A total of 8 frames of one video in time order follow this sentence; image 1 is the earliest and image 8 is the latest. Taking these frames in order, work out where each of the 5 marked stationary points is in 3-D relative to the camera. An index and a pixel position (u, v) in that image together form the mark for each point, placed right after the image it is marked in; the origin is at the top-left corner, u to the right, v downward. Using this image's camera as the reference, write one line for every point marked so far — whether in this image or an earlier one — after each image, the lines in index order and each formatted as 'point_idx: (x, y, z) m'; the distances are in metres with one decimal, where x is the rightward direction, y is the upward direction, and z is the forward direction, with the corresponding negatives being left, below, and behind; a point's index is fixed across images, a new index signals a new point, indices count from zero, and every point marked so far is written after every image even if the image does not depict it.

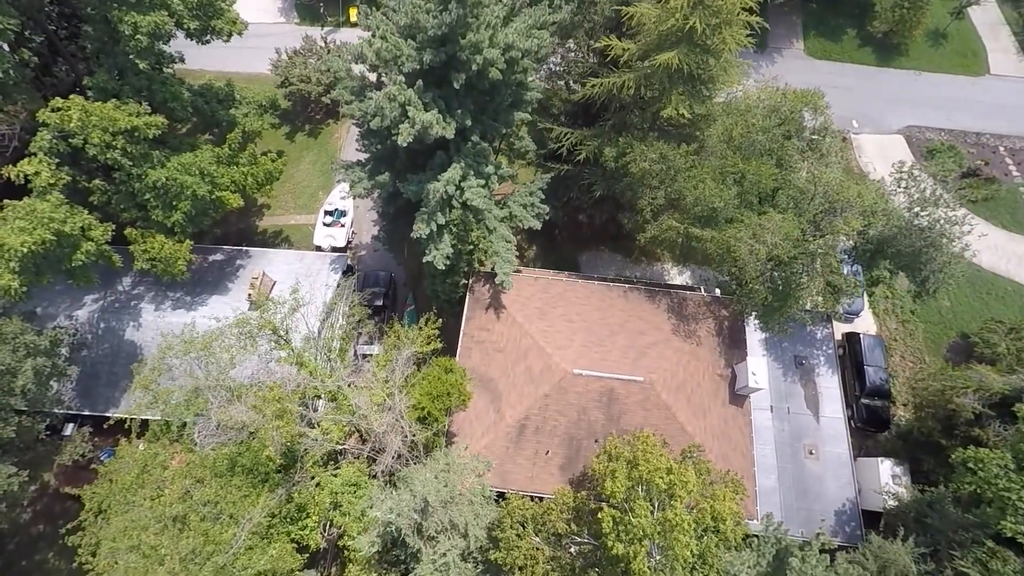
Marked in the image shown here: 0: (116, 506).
0: (-14.3, -7.8, +16.8) m
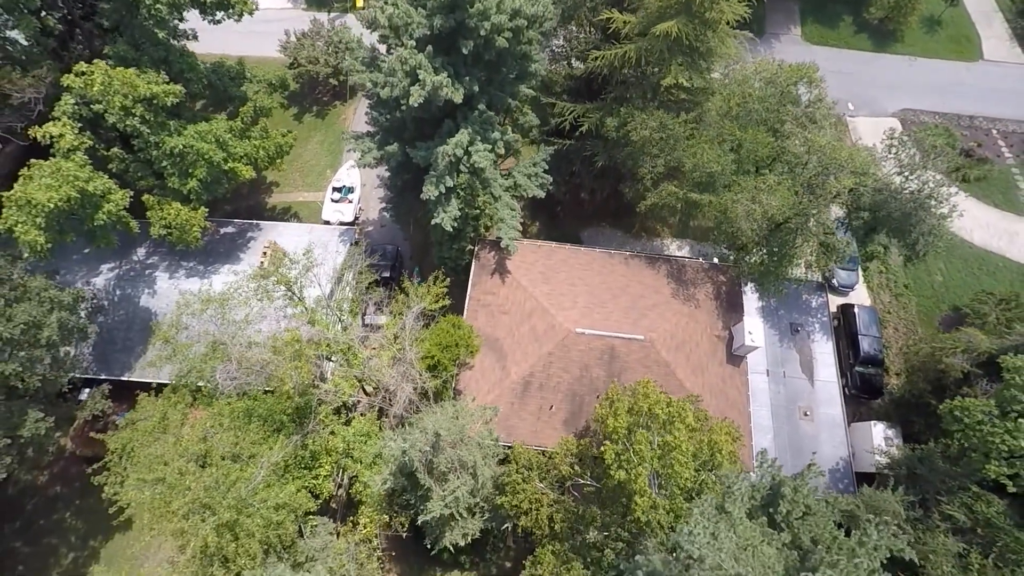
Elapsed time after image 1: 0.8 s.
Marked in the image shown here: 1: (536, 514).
0: (-14.1, -6.0, +17.5) m
1: (+0.9, -8.7, +17.8) m
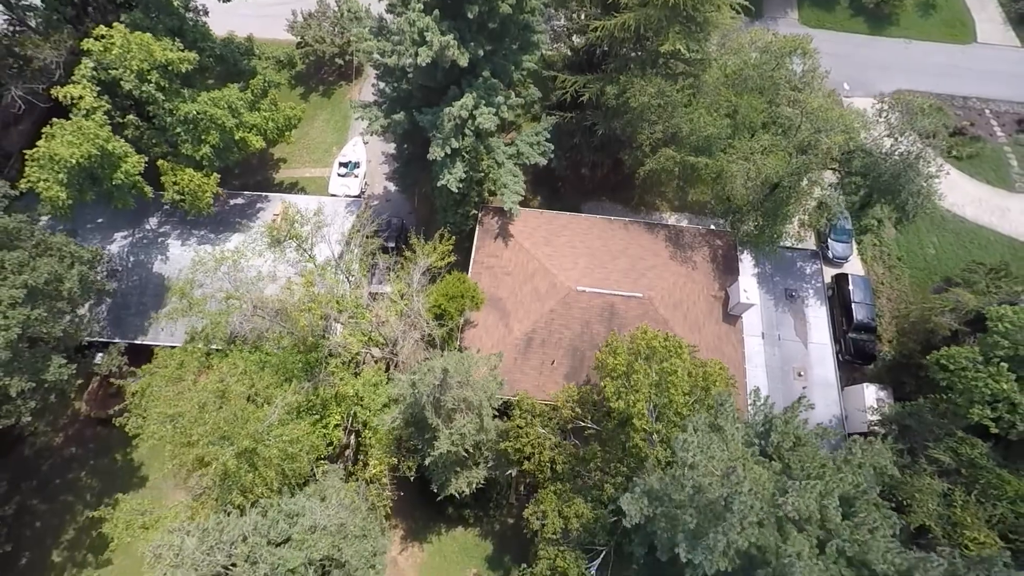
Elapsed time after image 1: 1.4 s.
0: (-13.9, -4.1, +18.3) m
1: (+1.0, -6.7, +18.5) m
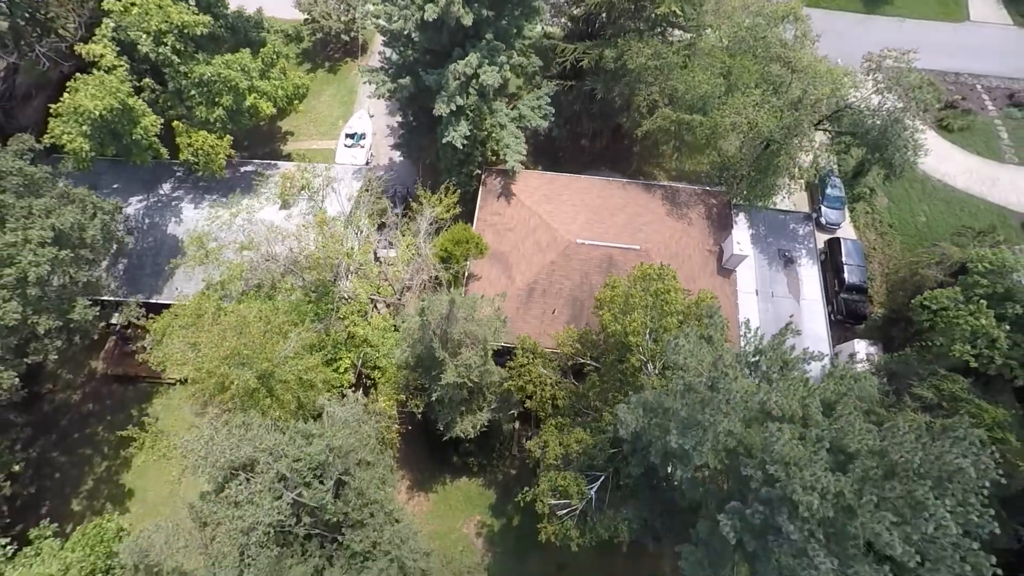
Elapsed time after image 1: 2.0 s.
0: (-13.8, -1.8, +19.3) m
1: (+1.2, -4.4, +19.4) m
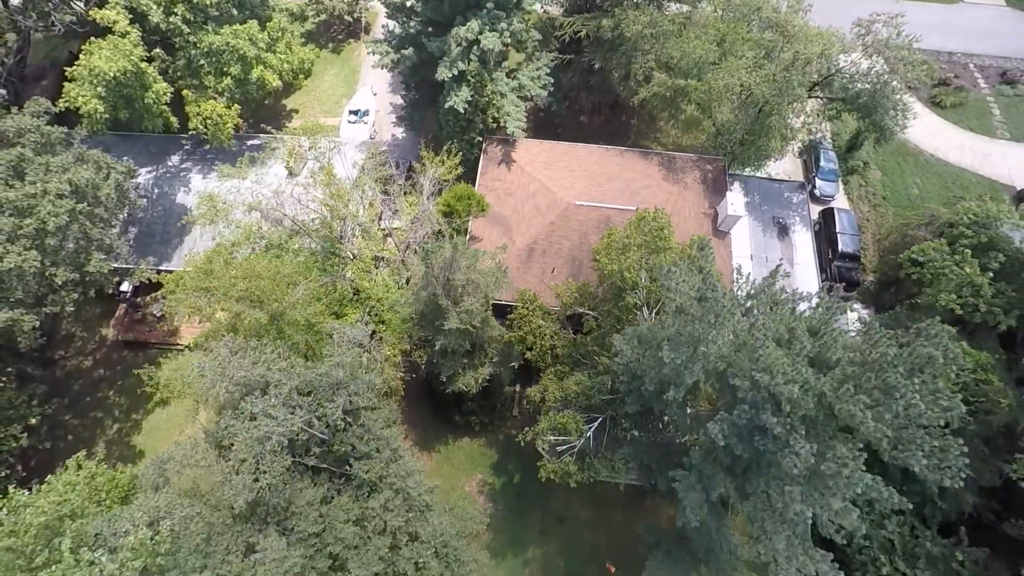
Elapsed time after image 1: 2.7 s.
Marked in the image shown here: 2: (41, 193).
0: (-13.8, +0.2, +20.0) m
1: (+1.2, -2.4, +20.1) m
2: (-19.2, +3.9, +19.2) m
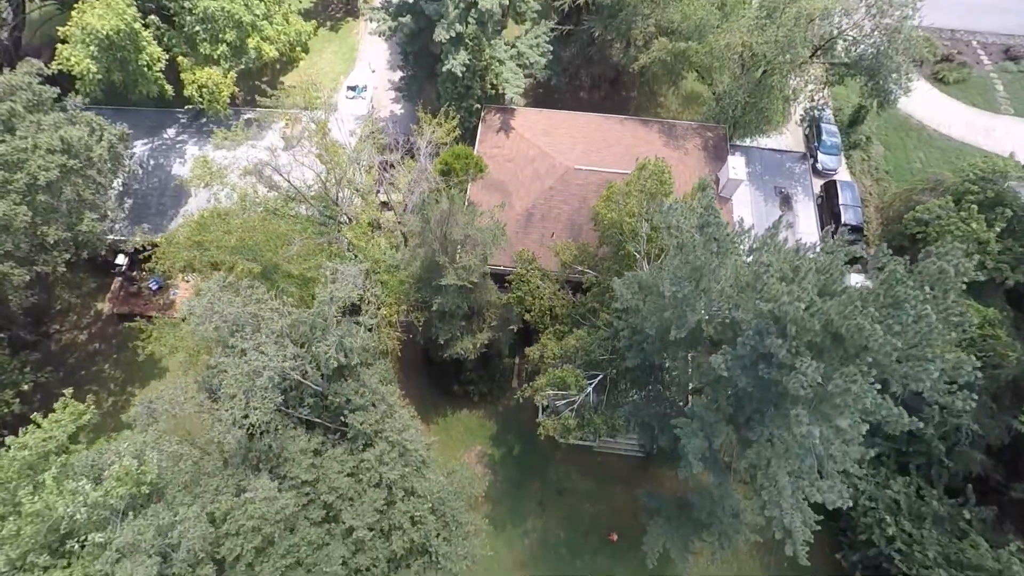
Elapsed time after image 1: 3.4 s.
0: (-13.9, +1.9, +19.7) m
1: (+1.1, -0.6, +19.8) m
2: (-19.3, +5.6, +18.9) m
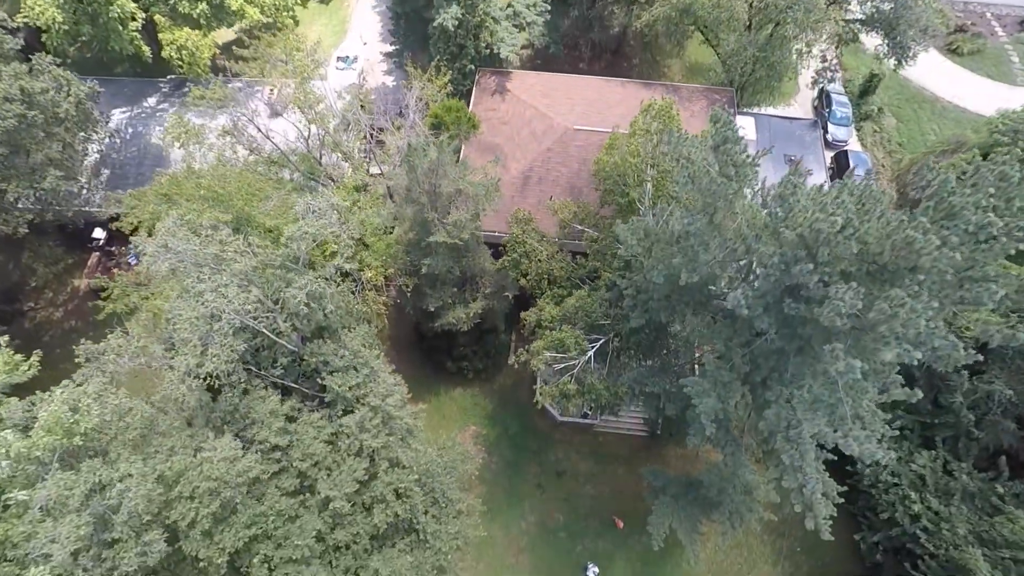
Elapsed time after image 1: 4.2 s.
0: (-14.1, +3.5, +18.3) m
1: (+0.9, +0.9, +18.4) m
2: (-19.5, +7.1, +17.5) m
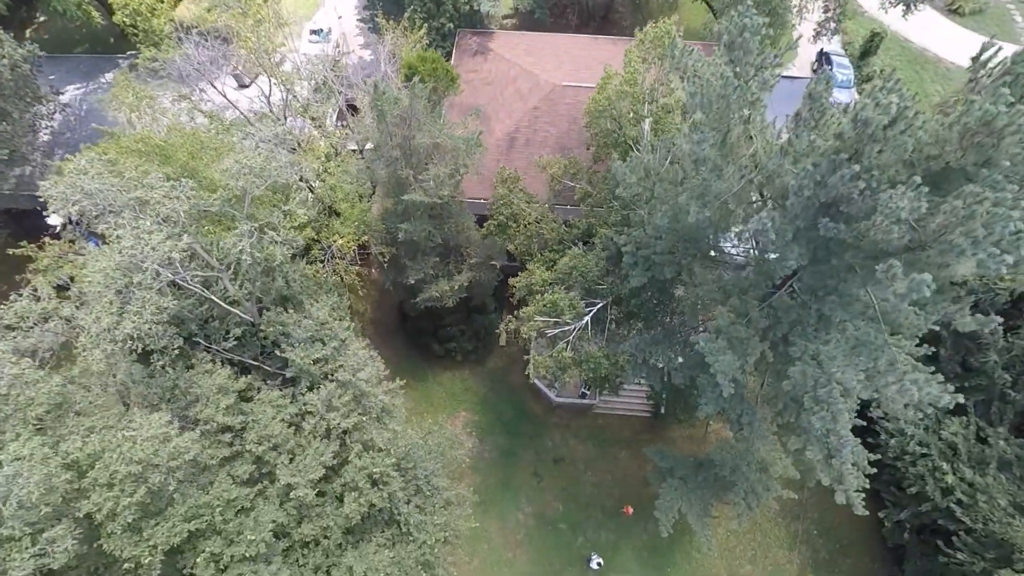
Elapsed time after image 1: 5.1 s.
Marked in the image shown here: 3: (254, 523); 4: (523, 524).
0: (-14.6, +4.3, +16.4) m
1: (+0.4, +2.2, +16.7) m
2: (-20.2, +7.8, +15.6) m
3: (-5.8, -5.3, +10.6) m
4: (+0.5, -9.9, +19.8) m
